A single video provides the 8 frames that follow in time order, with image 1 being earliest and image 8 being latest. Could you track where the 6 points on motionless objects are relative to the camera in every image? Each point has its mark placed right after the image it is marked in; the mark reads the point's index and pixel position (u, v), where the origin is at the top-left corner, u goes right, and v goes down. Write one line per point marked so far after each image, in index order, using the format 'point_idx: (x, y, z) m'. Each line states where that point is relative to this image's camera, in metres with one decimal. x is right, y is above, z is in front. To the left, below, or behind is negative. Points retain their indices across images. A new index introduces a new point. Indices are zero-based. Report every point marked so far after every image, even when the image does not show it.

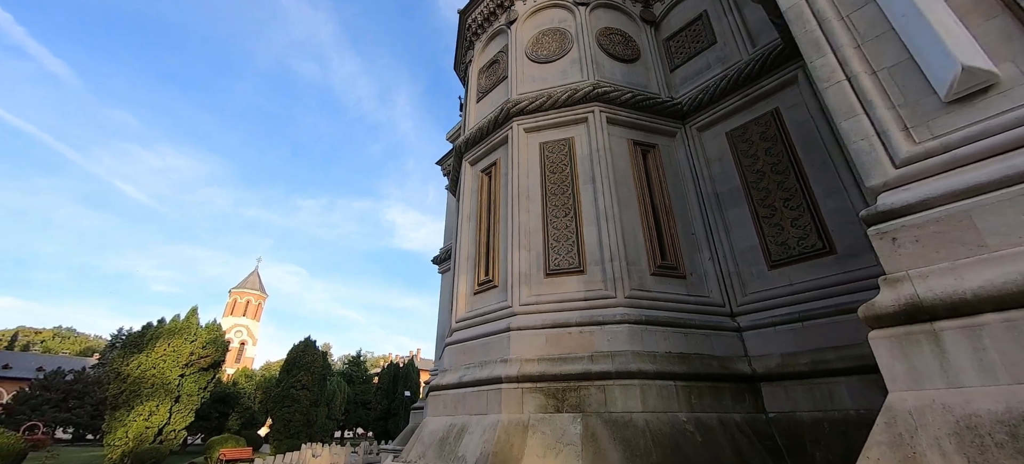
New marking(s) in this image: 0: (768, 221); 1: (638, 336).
0: (+3.5, +0.2, +5.4) m
1: (+1.5, -1.2, +4.7) m
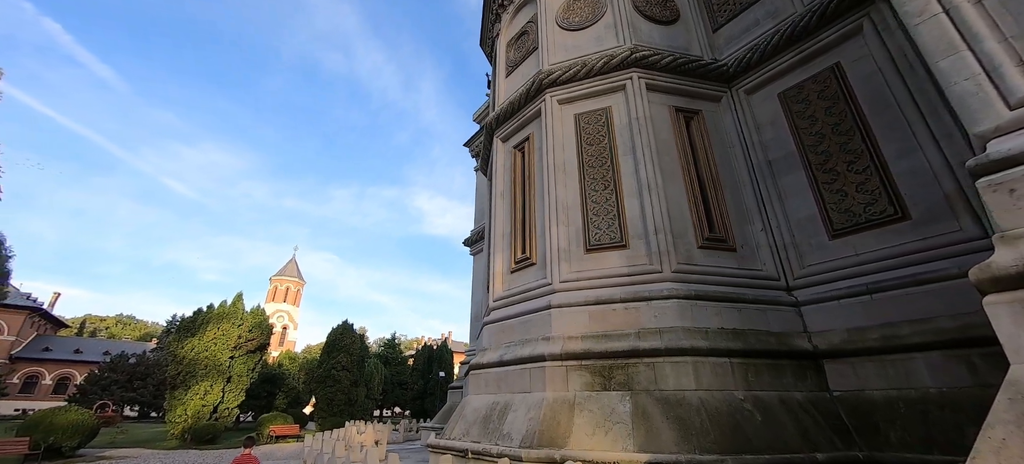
0: (+4.0, +0.6, +5.0) m
1: (+2.0, -0.9, +4.5) m
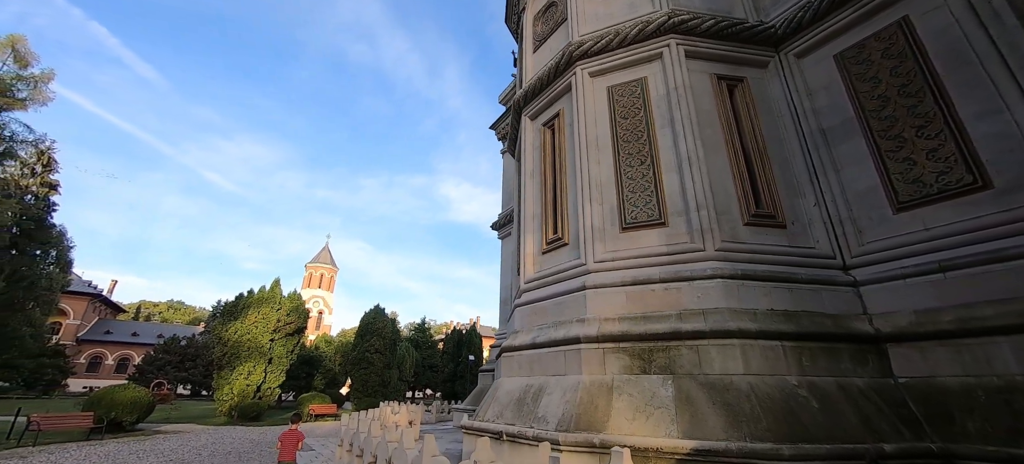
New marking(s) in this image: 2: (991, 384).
0: (+4.4, +0.9, +4.5) m
1: (+2.3, -0.6, +4.2) m
2: (+4.1, -1.3, +3.3) m
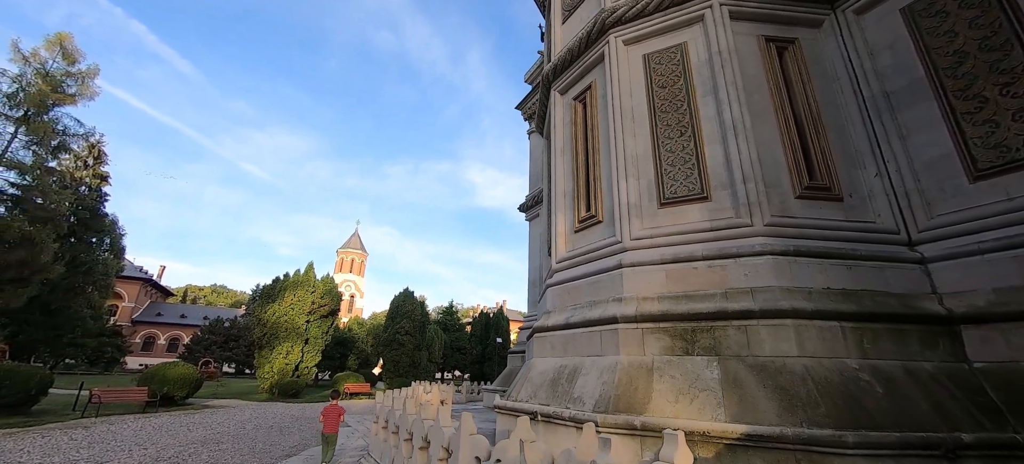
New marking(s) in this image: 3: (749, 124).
0: (+4.7, +1.2, +4.0) m
1: (+2.7, -0.4, +3.9) m
2: (+4.3, -1.0, +3.0) m
3: (+2.7, +1.3, +4.6) m
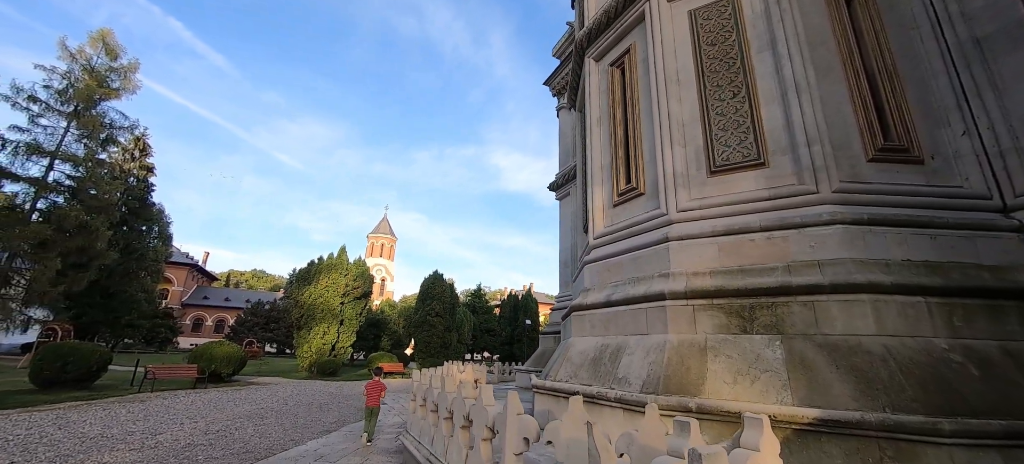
0: (+5.1, +1.5, +3.5) m
1: (+3.0, -0.1, +3.5) m
2: (+4.7, -0.8, +2.5) m
3: (+3.1, +1.6, +4.1) m
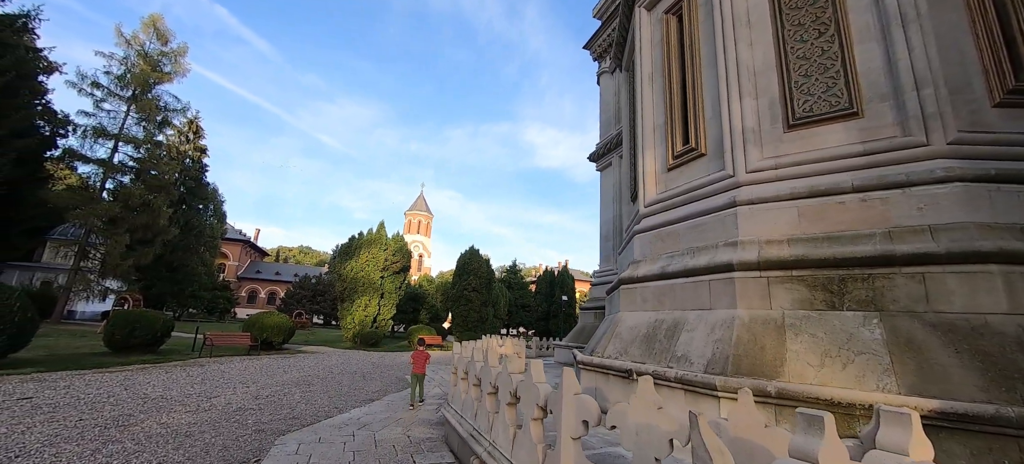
0: (+5.4, +1.8, +2.6) m
1: (+3.4, +0.2, +2.9) m
2: (+4.9, -0.5, +1.8) m
3: (+3.5, +1.9, +3.4) m
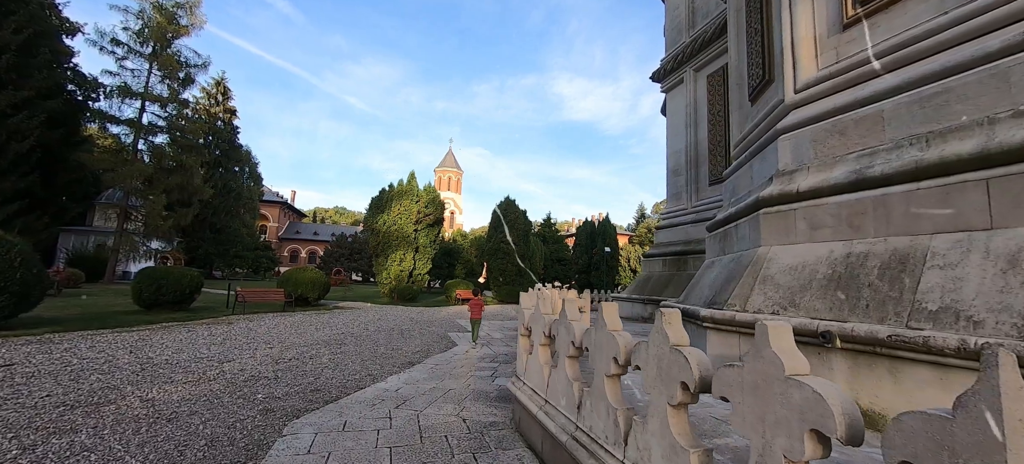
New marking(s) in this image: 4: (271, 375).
0: (+5.9, +2.5, +0.5) m
1: (+4.0, +0.9, +1.1) m
2: (+5.4, +0.1, 0.0) m
3: (+4.1, +2.6, +1.5) m
4: (-2.6, -1.5, +4.2) m
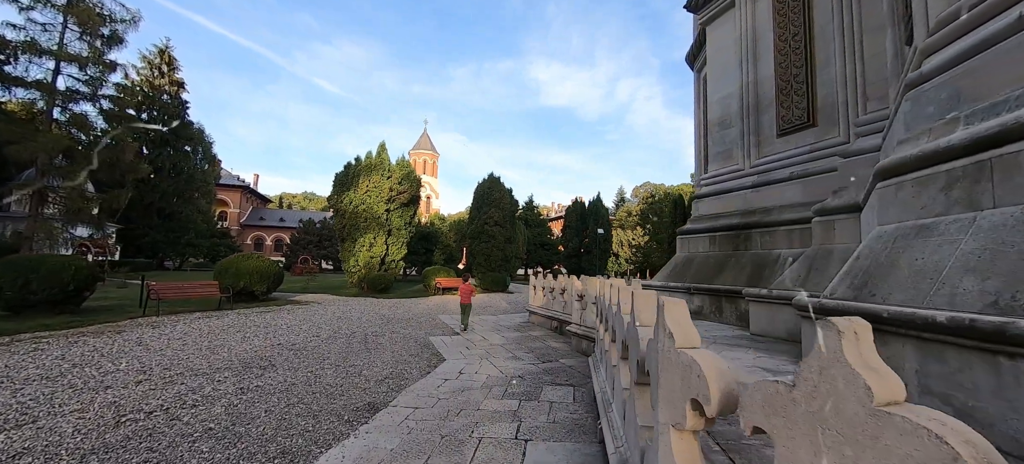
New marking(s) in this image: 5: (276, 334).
0: (+6.3, +2.7, -1.3) m
1: (+4.4, +1.2, -0.7) m
2: (+5.9, +0.3, -1.7) m
3: (+4.5, +2.9, -0.5) m
4: (-2.3, -1.2, +2.1) m
5: (-3.7, -1.6, +6.2) m
